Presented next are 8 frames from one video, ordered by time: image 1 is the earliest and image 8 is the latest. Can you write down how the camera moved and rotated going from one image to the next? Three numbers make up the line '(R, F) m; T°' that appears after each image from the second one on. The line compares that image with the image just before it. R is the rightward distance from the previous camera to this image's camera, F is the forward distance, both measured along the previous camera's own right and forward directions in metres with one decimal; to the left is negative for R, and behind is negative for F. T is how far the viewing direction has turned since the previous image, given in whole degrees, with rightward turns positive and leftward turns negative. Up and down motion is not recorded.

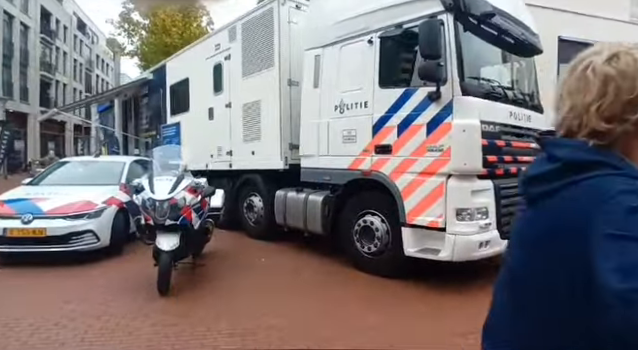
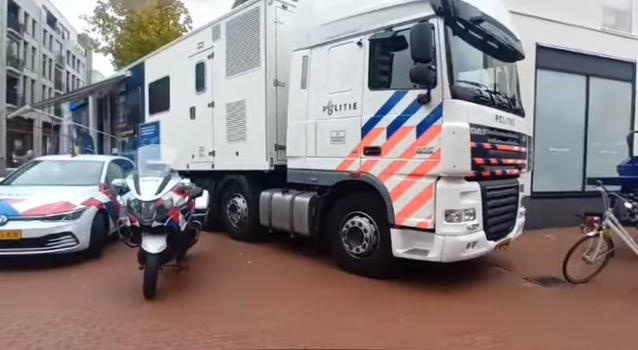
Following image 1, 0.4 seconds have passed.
(-0.1, 0.0) m; +3°
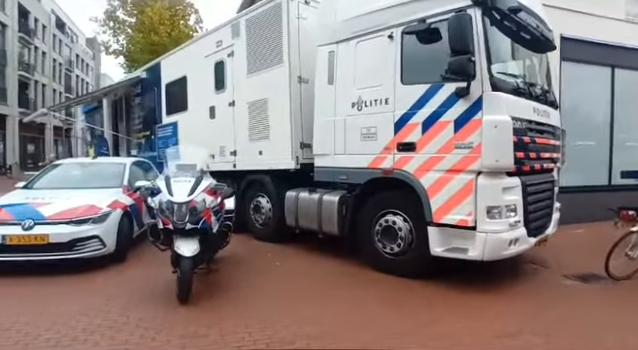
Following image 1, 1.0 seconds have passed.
(-0.3, +0.1) m; -1°
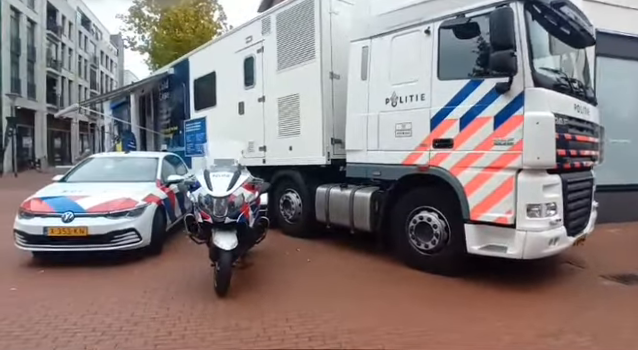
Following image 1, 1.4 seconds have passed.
(-0.2, 0.0) m; -2°
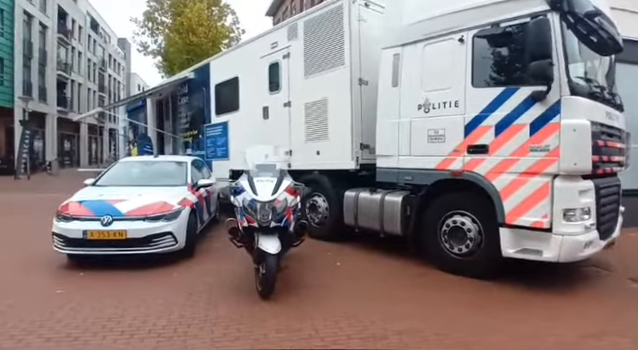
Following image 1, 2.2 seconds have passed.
(-0.4, -0.1) m; 0°
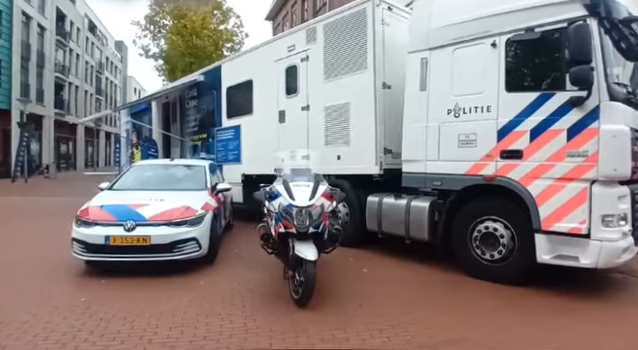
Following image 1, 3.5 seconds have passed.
(-0.5, +0.1) m; +1°
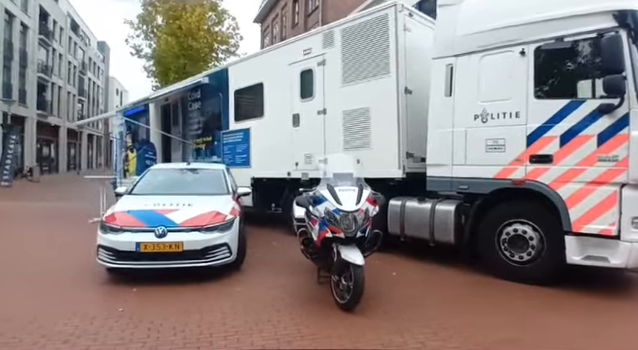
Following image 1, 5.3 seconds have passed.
(-0.7, 0.0) m; +3°
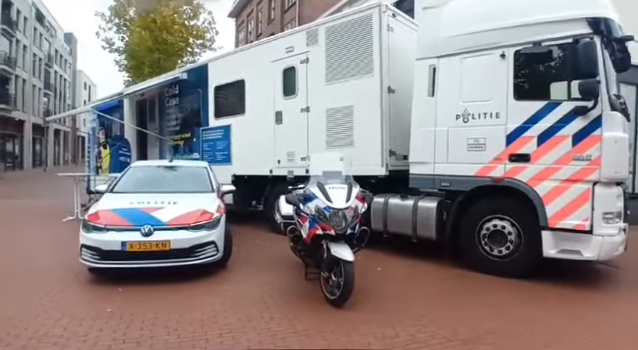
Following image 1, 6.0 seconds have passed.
(-0.2, 0.0) m; +4°
